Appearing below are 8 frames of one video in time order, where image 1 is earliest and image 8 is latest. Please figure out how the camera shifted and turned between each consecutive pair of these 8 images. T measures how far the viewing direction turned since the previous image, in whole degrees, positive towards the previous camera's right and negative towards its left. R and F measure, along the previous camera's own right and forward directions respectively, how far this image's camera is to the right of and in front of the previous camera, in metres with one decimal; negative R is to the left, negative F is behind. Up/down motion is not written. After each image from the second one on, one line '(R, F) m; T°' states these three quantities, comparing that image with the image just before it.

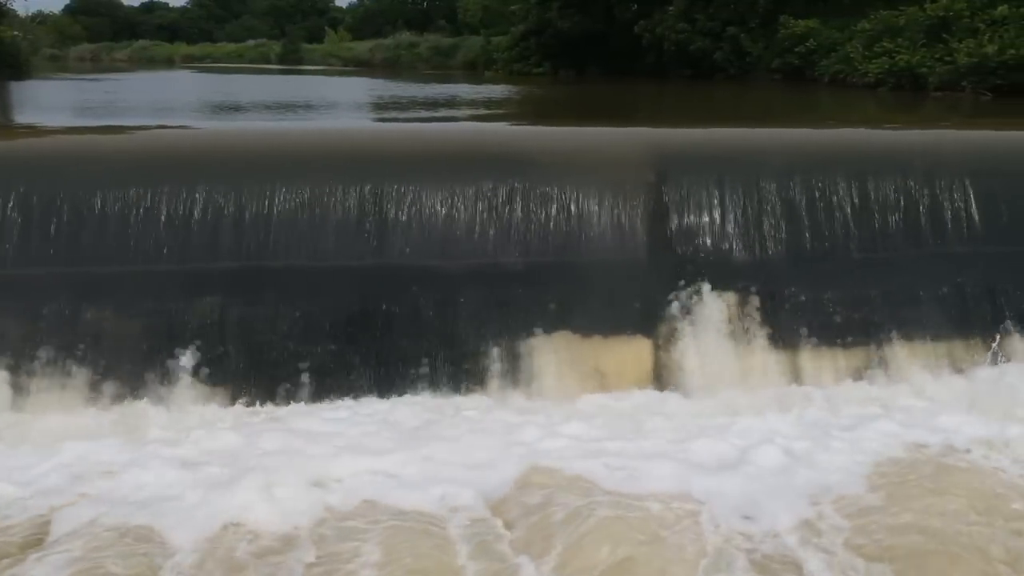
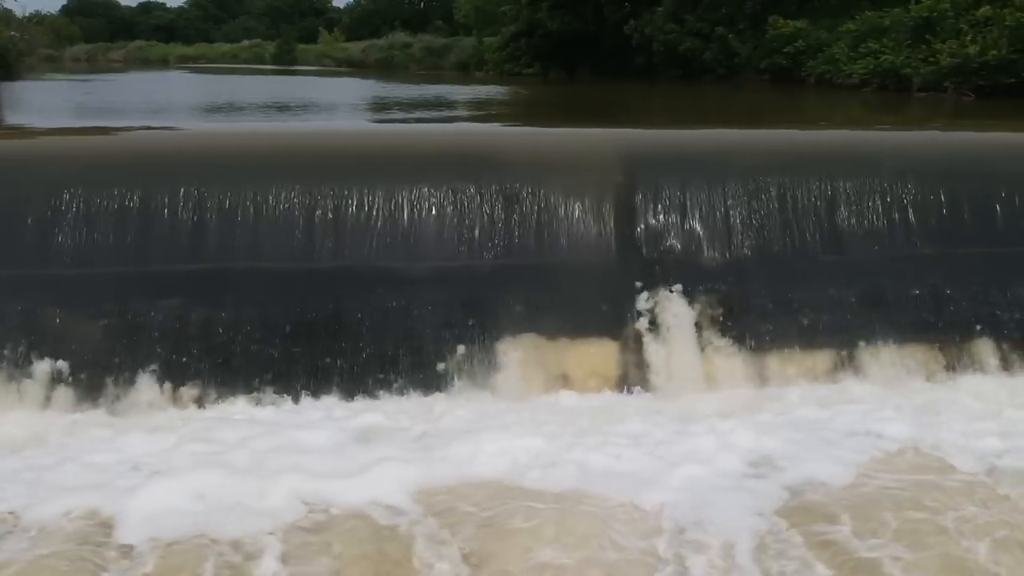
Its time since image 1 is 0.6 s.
(+0.9, -0.8) m; -5°
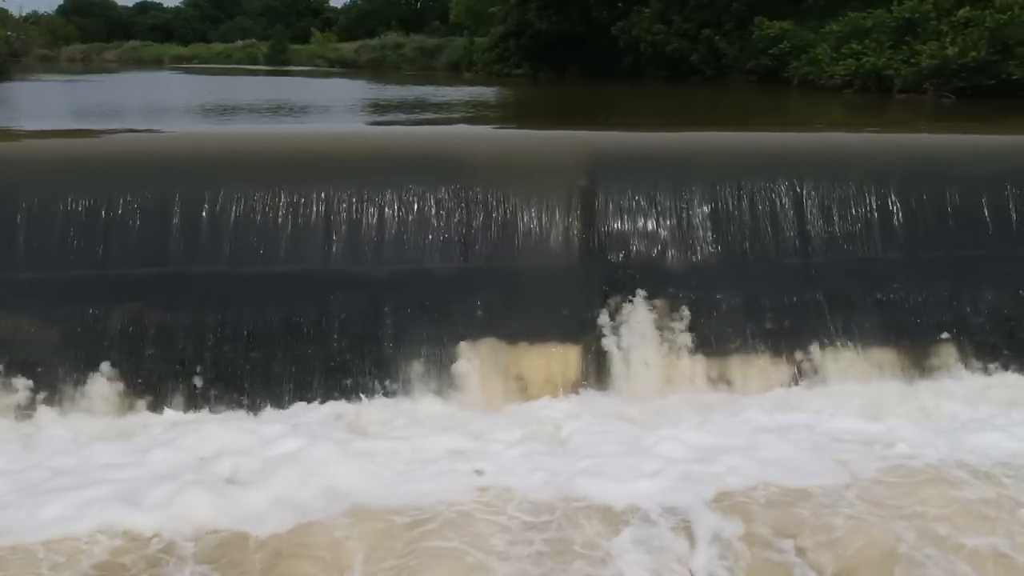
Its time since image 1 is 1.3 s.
(+0.4, 0.0) m; 0°
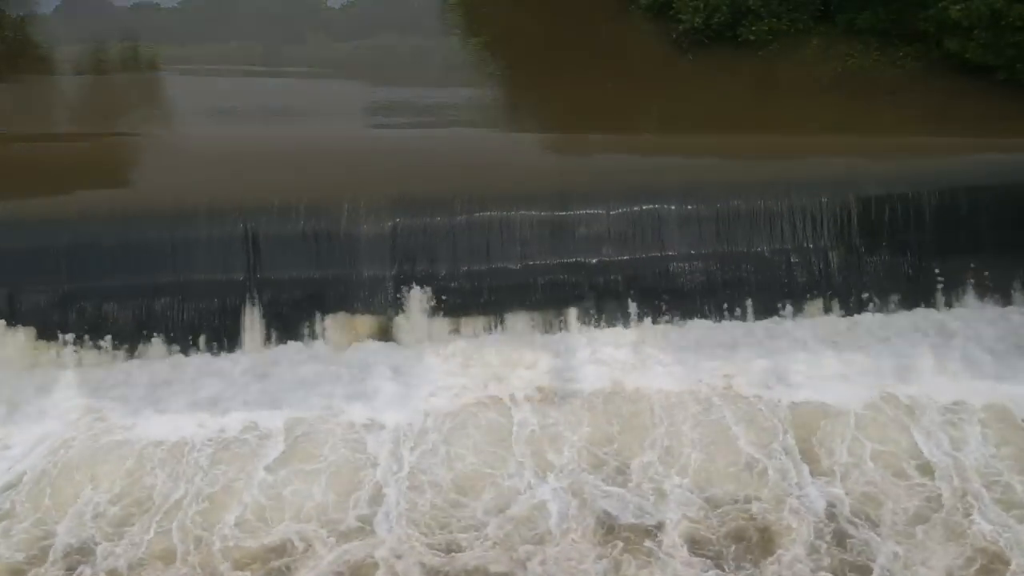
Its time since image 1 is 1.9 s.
(+0.2, +0.1) m; 0°
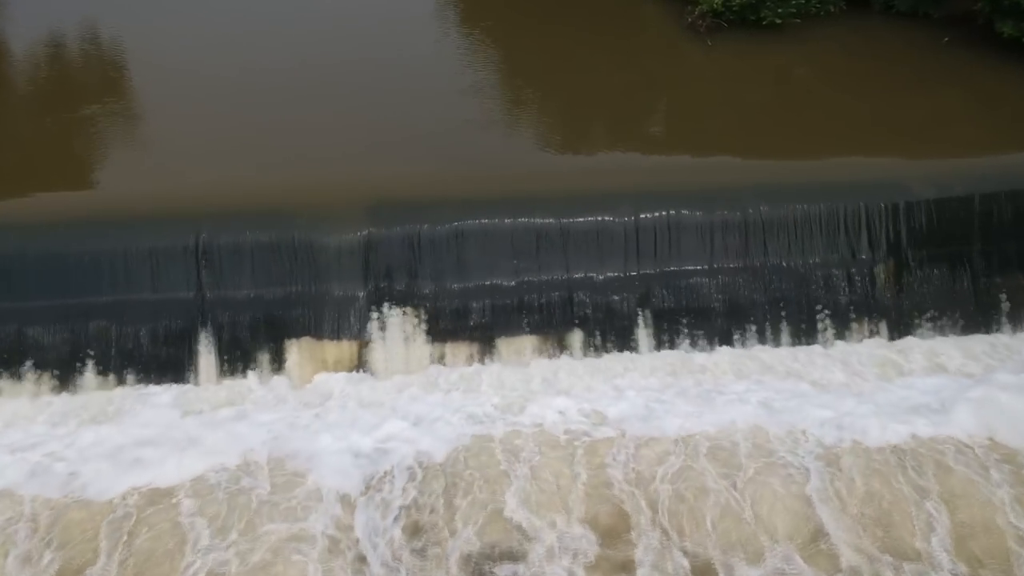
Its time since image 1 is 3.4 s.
(0.0, +1.1) m; 0°
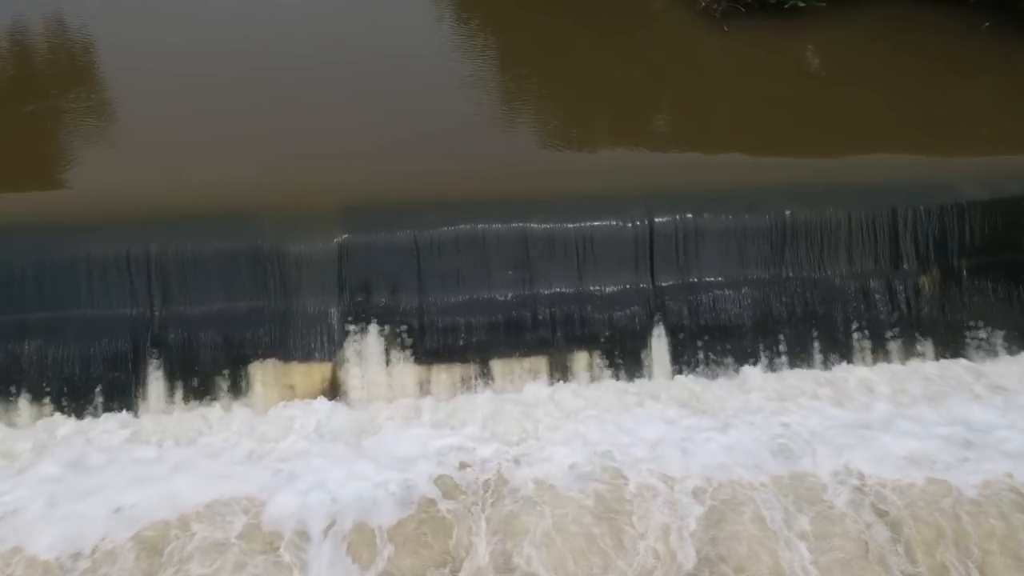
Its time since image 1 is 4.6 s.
(0.0, +0.8) m; 0°
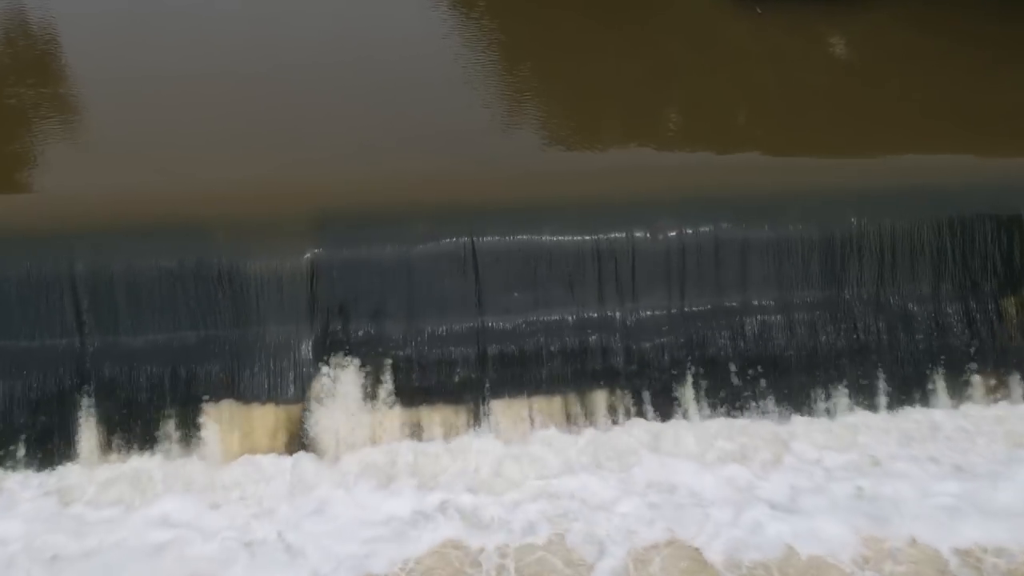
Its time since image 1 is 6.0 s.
(-0.1, +0.9) m; +1°
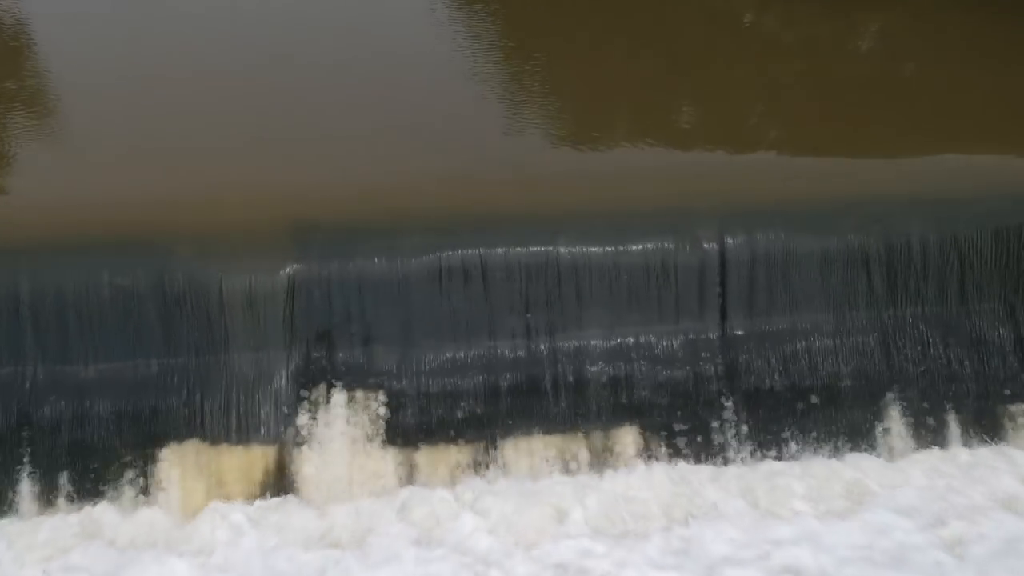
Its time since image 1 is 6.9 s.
(-0.1, +0.6) m; +1°
